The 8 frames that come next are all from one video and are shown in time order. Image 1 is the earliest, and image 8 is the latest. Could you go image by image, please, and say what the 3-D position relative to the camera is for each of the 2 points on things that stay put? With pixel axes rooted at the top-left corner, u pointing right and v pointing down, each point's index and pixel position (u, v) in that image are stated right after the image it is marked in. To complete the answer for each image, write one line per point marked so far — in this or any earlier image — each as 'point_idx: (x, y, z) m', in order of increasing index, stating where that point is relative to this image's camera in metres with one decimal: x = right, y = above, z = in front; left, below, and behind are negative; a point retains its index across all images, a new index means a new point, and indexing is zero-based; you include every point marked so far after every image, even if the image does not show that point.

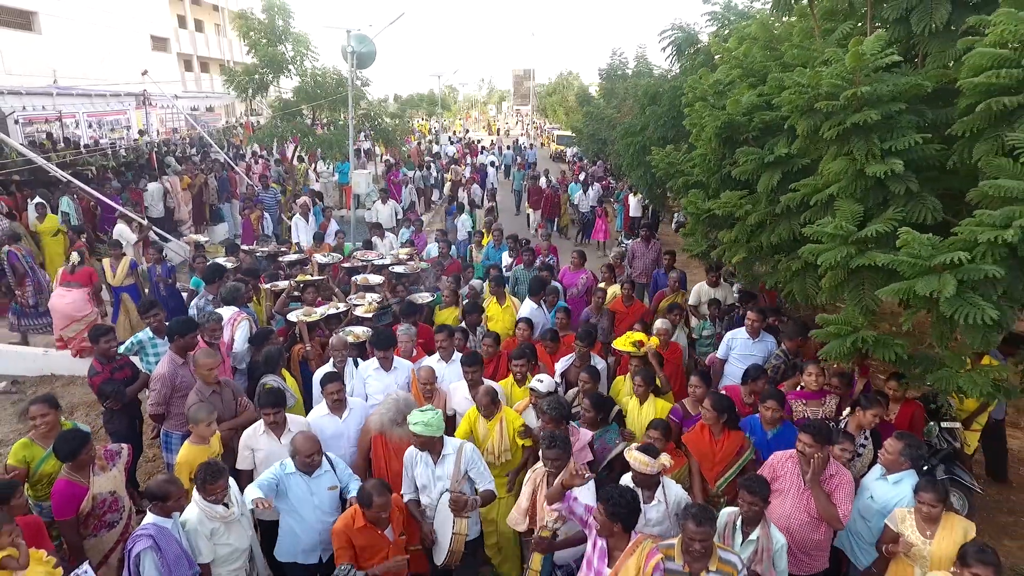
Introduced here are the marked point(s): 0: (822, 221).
0: (+2.3, +0.5, +4.5) m
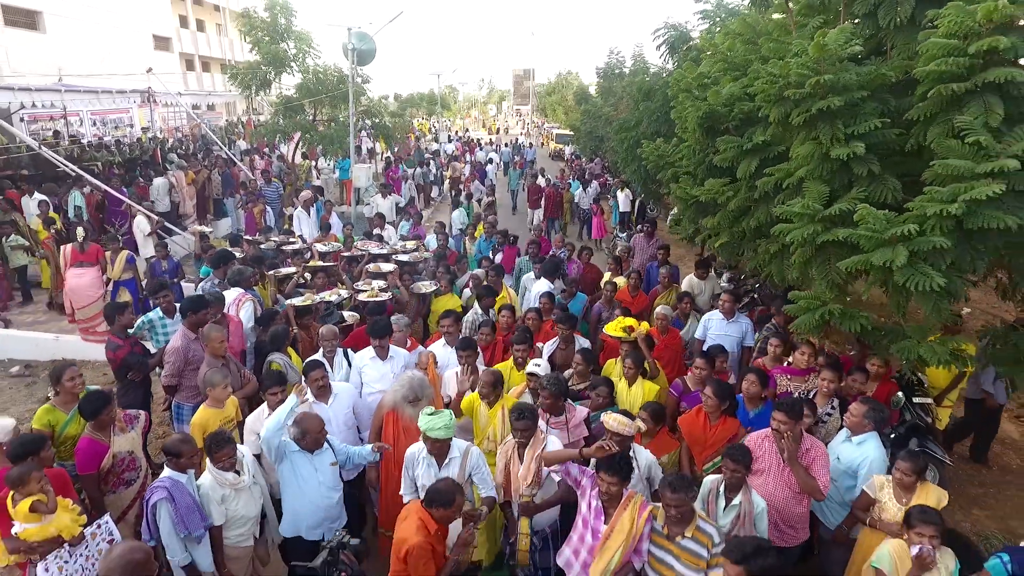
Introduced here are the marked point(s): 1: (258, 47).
0: (+2.2, +0.7, +4.8) m
1: (-6.6, +6.5, +16.4) m
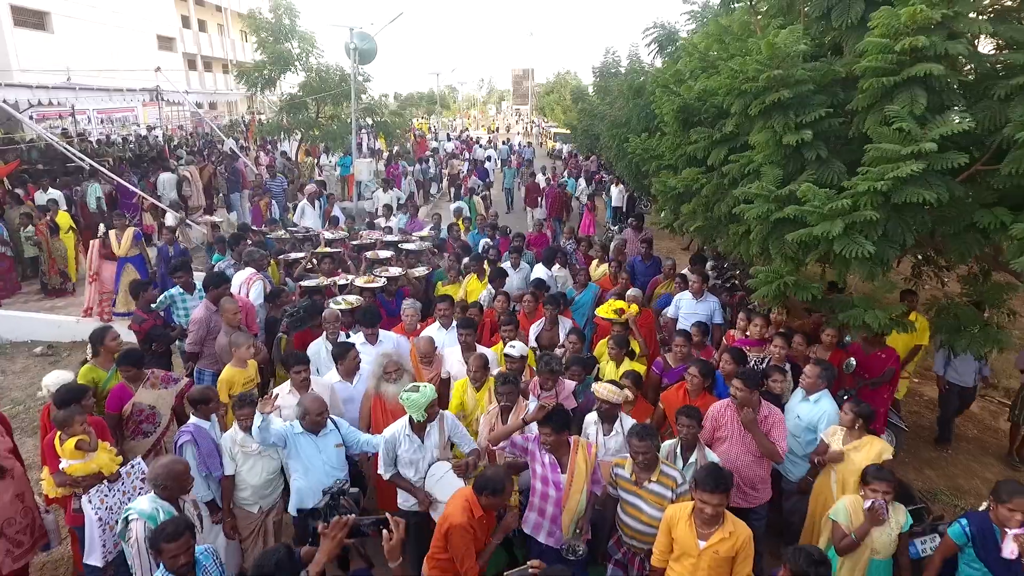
0: (+2.1, +0.9, +5.4) m
1: (-6.7, +6.7, +16.9) m
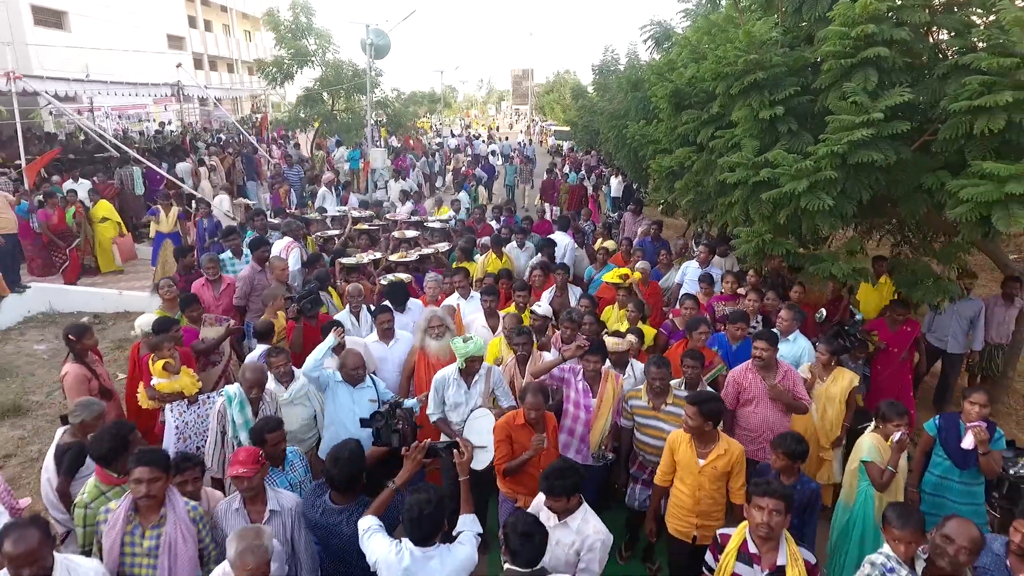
0: (+2.2, +1.3, +6.2) m
1: (-6.5, +7.1, +17.8) m
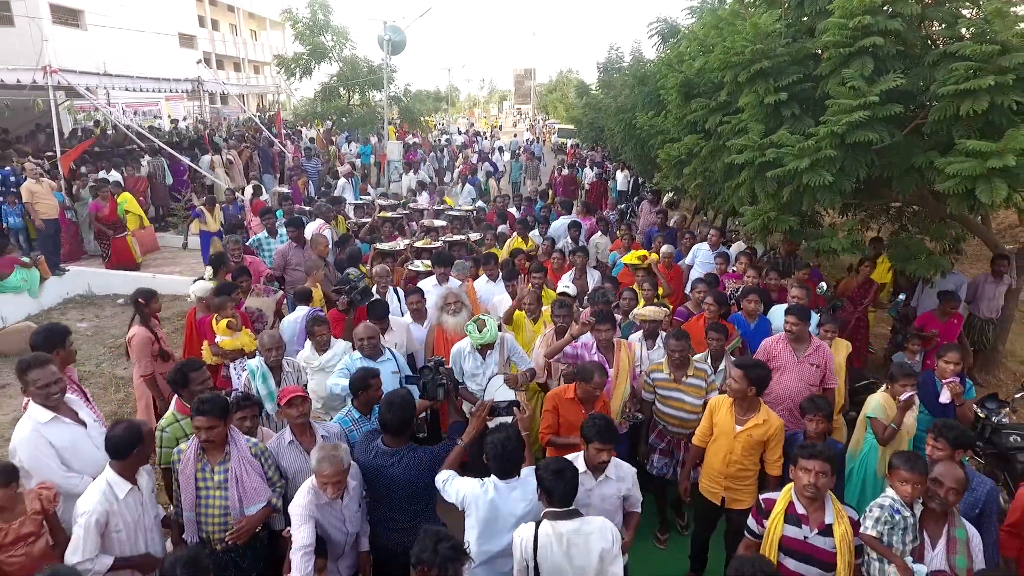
0: (+2.5, +1.6, +6.7) m
1: (-6.3, +7.4, +18.3) m
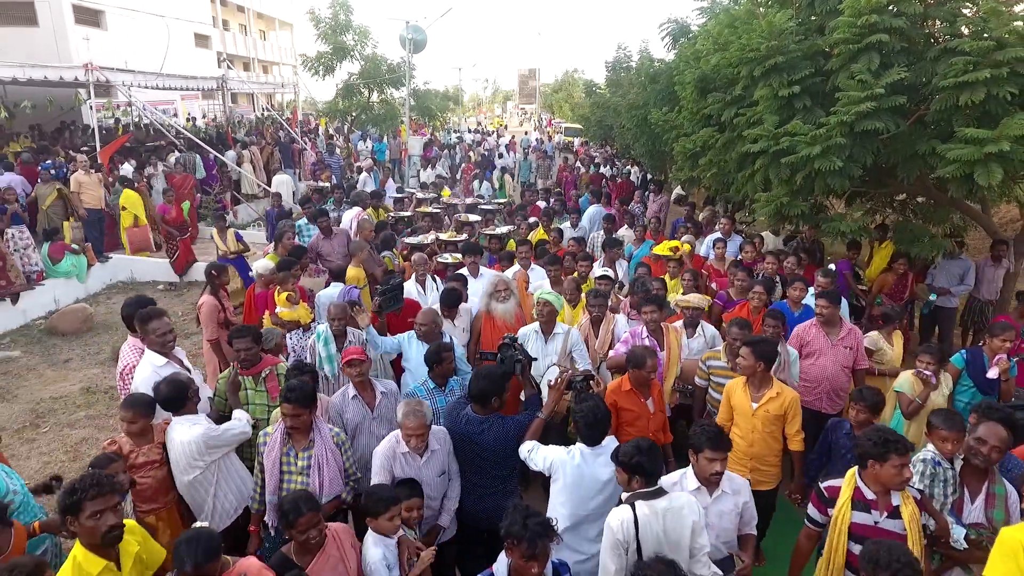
0: (+2.9, +1.9, +7.2) m
1: (-5.8, +7.6, +18.9) m
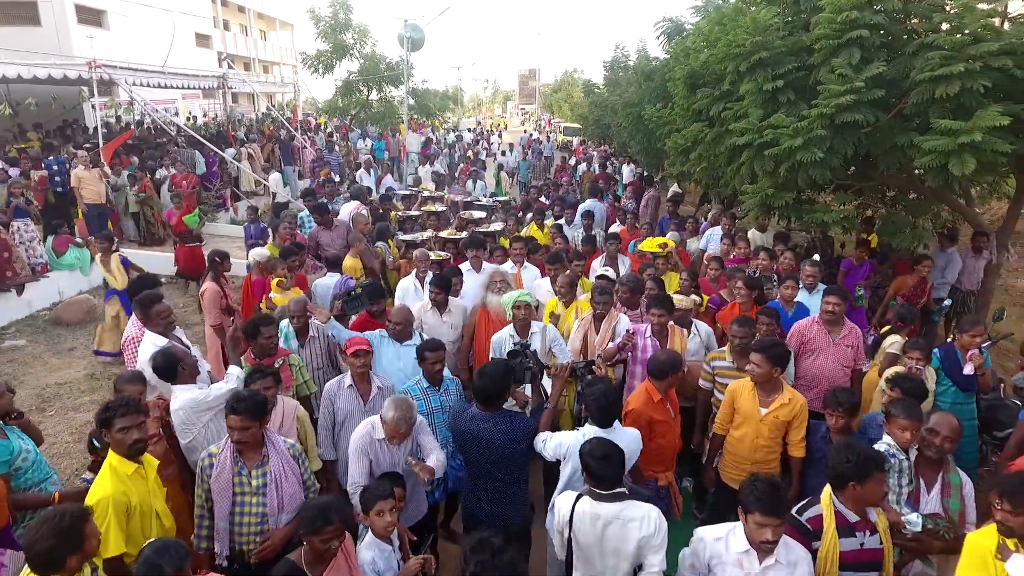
0: (+2.8, +2.0, +7.4) m
1: (-5.9, +7.8, +19.1) m
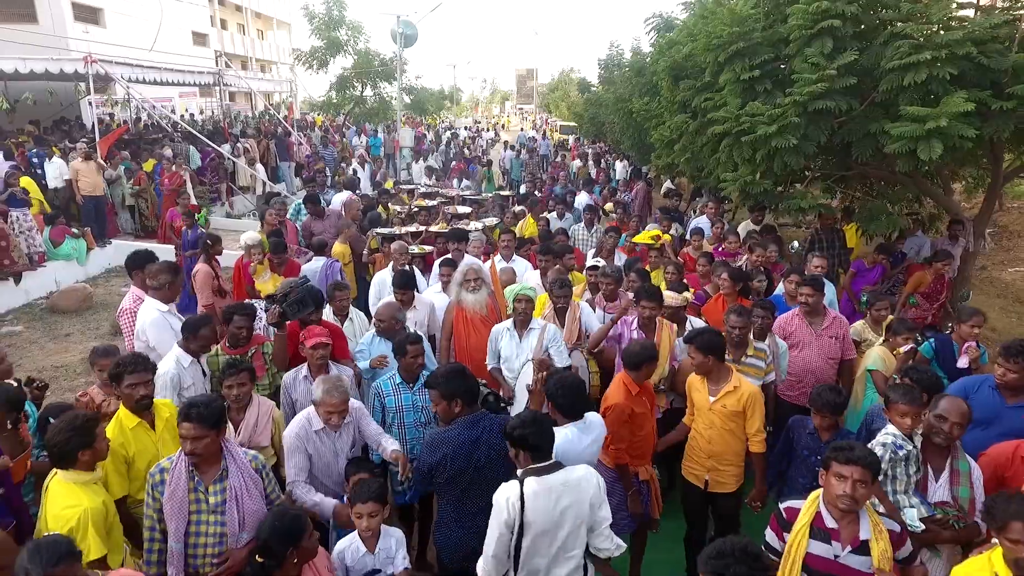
0: (+2.6, +2.2, +7.6) m
1: (-6.1, +7.9, +19.3) m
